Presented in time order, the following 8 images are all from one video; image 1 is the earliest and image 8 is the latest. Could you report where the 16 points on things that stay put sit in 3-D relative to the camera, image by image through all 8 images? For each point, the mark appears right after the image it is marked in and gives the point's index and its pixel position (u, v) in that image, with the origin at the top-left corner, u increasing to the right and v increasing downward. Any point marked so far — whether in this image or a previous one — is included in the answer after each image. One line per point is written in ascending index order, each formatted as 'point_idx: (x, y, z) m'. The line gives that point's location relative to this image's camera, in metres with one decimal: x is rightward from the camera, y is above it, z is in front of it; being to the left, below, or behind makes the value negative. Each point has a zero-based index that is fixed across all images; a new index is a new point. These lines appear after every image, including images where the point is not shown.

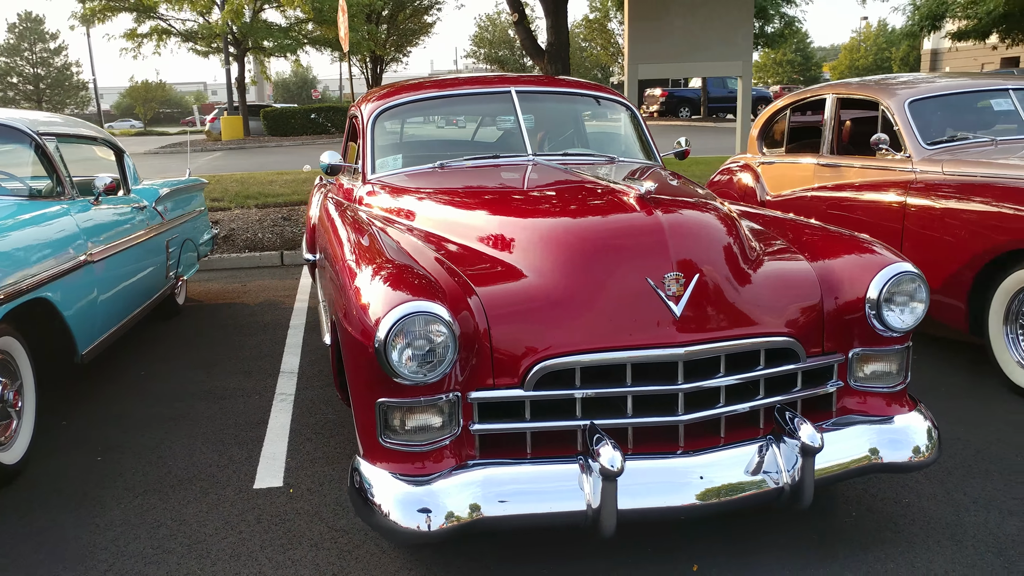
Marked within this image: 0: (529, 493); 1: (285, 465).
0: (+0.1, -0.6, +2.4) m
1: (-1.0, -0.8, +3.5) m
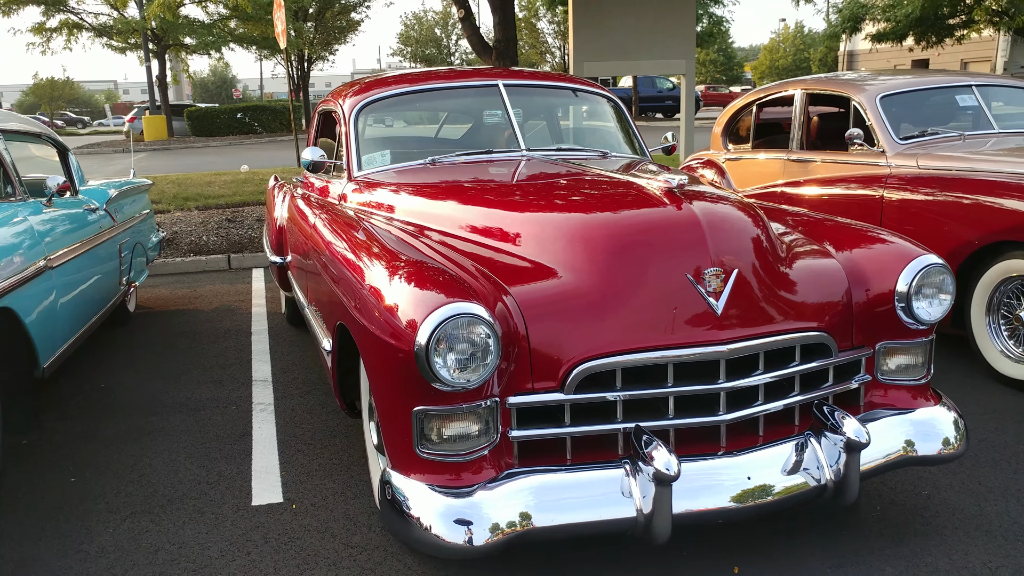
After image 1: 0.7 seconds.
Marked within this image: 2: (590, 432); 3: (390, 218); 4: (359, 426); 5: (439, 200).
0: (+0.2, -0.6, +2.3) m
1: (-0.9, -0.8, +3.4) m
2: (+0.2, -0.4, +2.4) m
3: (-0.5, +0.3, +3.5) m
4: (-0.7, -0.6, +3.9) m
5: (-0.4, +0.4, +3.7) m
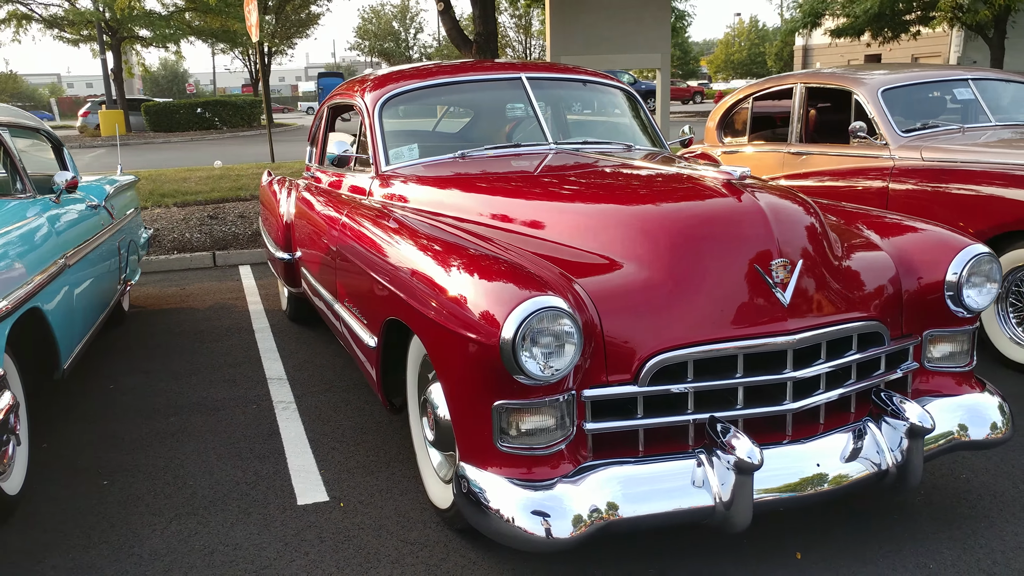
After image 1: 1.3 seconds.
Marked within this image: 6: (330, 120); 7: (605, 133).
0: (+0.4, -0.6, +2.3) m
1: (-0.8, -0.8, +3.3) m
2: (+0.4, -0.4, +2.4) m
3: (-0.3, +0.3, +3.5) m
4: (-0.6, -0.6, +3.8) m
5: (-0.3, +0.5, +3.7) m
6: (-1.0, +1.0, +5.1) m
7: (+0.6, +0.8, +4.3) m
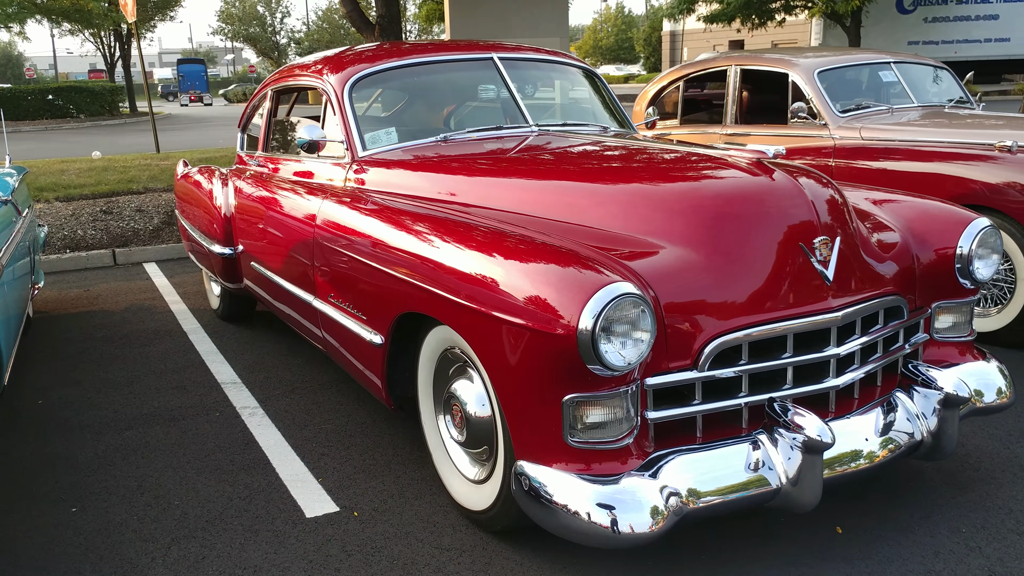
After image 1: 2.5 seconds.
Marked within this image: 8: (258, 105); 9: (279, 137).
0: (+0.6, -0.5, +2.3) m
1: (-0.7, -0.7, +3.1) m
2: (+0.6, -0.3, +2.4) m
3: (-0.3, +0.4, +3.3) m
4: (-0.6, -0.6, +3.6) m
5: (-0.4, +0.5, +3.5) m
6: (-1.3, +1.1, +4.8) m
7: (+0.4, +0.9, +4.3) m
8: (-1.5, +1.1, +5.0) m
9: (-1.2, +0.8, +4.7) m
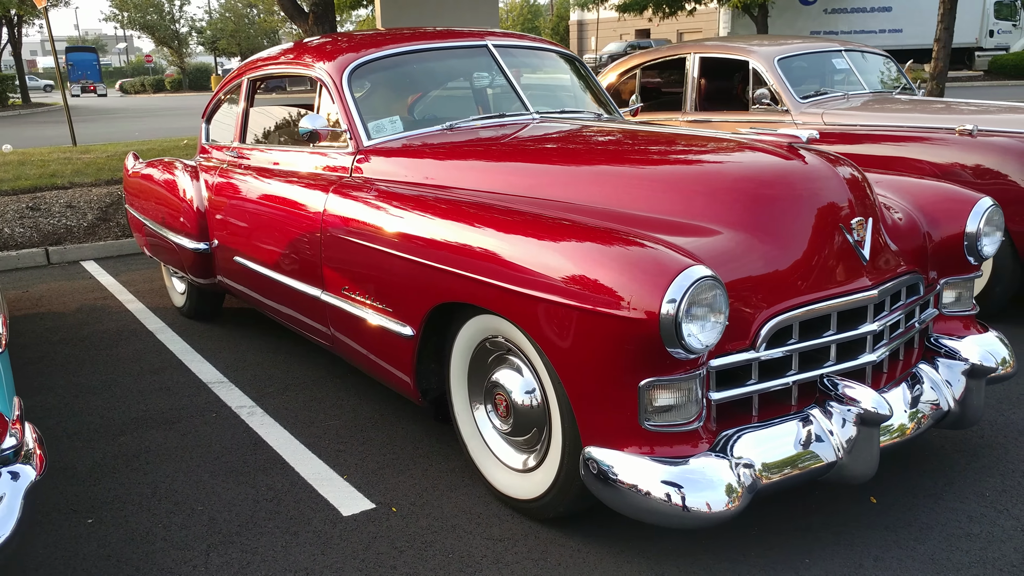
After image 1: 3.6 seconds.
0: (+0.8, -0.5, +2.3) m
1: (-0.6, -0.7, +3.0) m
2: (+0.8, -0.3, +2.4) m
3: (-0.3, +0.4, +3.3) m
4: (-0.5, -0.6, +3.6) m
5: (-0.3, +0.5, +3.4) m
6: (-1.4, +1.1, +4.6) m
7: (+0.3, +1.0, +4.3) m
8: (-1.7, +1.1, +4.8) m
9: (-1.3, +0.9, +4.5) m
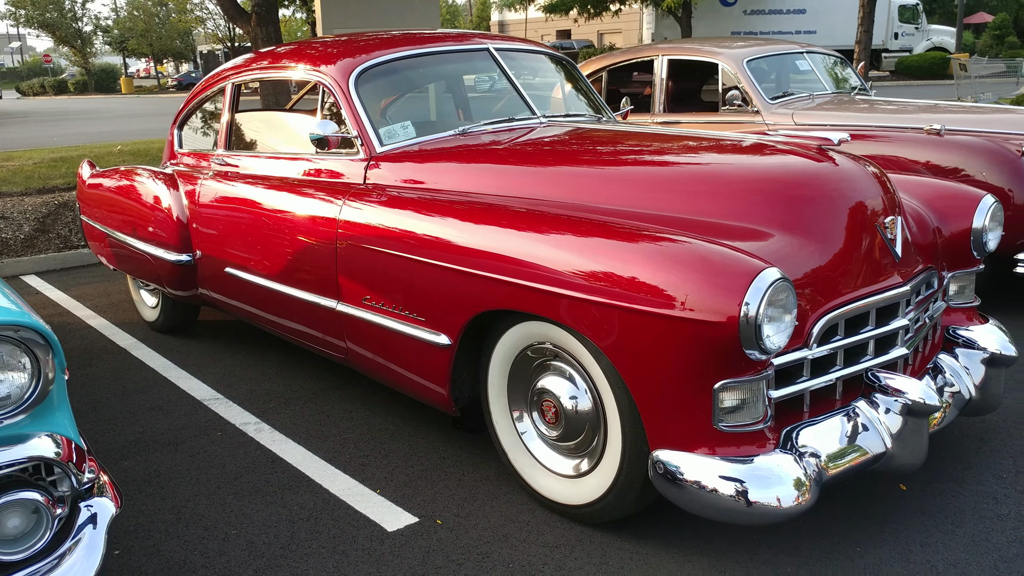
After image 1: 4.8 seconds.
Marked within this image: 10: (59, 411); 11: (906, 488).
0: (+1.0, -0.5, +2.4) m
1: (-0.5, -0.7, +3.0) m
2: (+0.9, -0.3, +2.5) m
3: (-0.2, +0.4, +3.2) m
4: (-0.5, -0.6, +3.5) m
5: (-0.3, +0.5, +3.4) m
6: (-1.5, +1.0, +4.4) m
7: (+0.3, +1.0, +4.3) m
8: (-1.7, +1.1, +4.7) m
9: (-1.4, +0.8, +4.4) m
10: (-1.1, -0.3, +2.1) m
11: (+1.3, -0.7, +2.8) m
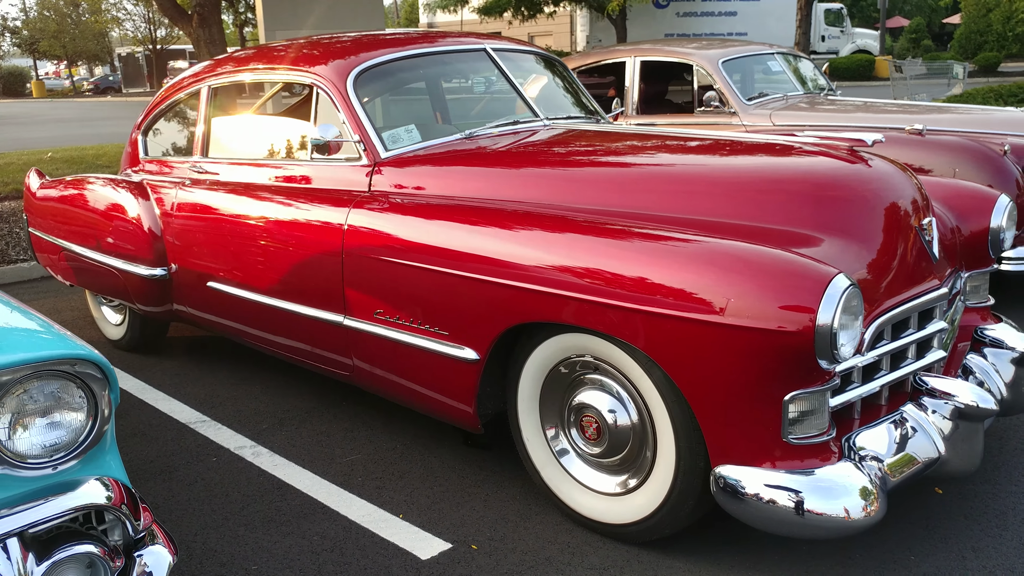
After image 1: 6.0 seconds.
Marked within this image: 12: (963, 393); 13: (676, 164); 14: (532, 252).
0: (+1.1, -0.5, +2.4) m
1: (-0.3, -0.8, +2.8) m
2: (+1.1, -0.3, +2.5) m
3: (-0.1, +0.3, +3.1) m
4: (-0.4, -0.6, +3.3) m
5: (-0.2, +0.5, +3.2) m
6: (-1.5, +0.9, +4.2) m
7: (+0.2, +0.9, +4.2) m
8: (-1.8, +1.0, +4.4) m
9: (-1.4, +0.7, +4.1) m
10: (-0.9, -0.4, +1.9) m
11: (+1.5, -0.7, +2.8) m
12: (+1.3, -0.3, +2.5) m
13: (+0.6, +0.4, +3.0) m
14: (+0.1, +0.1, +2.6) m
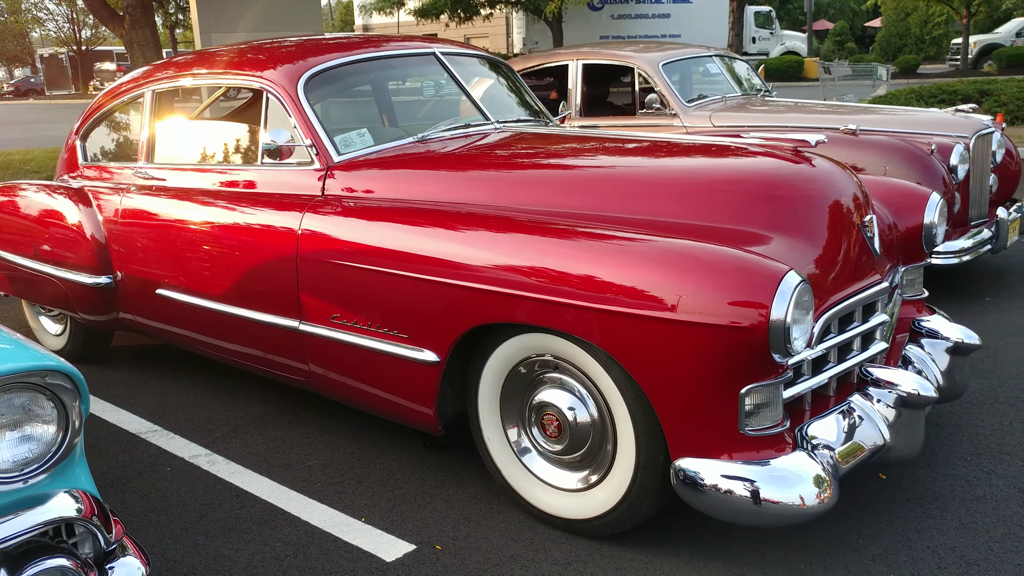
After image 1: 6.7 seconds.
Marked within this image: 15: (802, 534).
0: (+1.0, -0.4, +2.5) m
1: (-0.5, -0.8, +2.8) m
2: (+1.0, -0.3, +2.6) m
3: (-0.3, +0.3, +3.1) m
4: (-0.6, -0.7, +3.3) m
5: (-0.4, +0.5, +3.2) m
6: (-1.8, +0.9, +4.1) m
7: (0.0, +0.9, +4.3) m
8: (-2.1, +0.9, +4.3) m
9: (-1.7, +0.7, +4.1) m
10: (-1.0, -0.4, +1.8) m
11: (+1.3, -0.7, +2.9) m
12: (+1.2, -0.3, +2.6) m
13: (+0.4, +0.4, +3.0) m
14: (-0.1, +0.1, +2.6) m
15: (+0.9, -0.8, +2.6) m
